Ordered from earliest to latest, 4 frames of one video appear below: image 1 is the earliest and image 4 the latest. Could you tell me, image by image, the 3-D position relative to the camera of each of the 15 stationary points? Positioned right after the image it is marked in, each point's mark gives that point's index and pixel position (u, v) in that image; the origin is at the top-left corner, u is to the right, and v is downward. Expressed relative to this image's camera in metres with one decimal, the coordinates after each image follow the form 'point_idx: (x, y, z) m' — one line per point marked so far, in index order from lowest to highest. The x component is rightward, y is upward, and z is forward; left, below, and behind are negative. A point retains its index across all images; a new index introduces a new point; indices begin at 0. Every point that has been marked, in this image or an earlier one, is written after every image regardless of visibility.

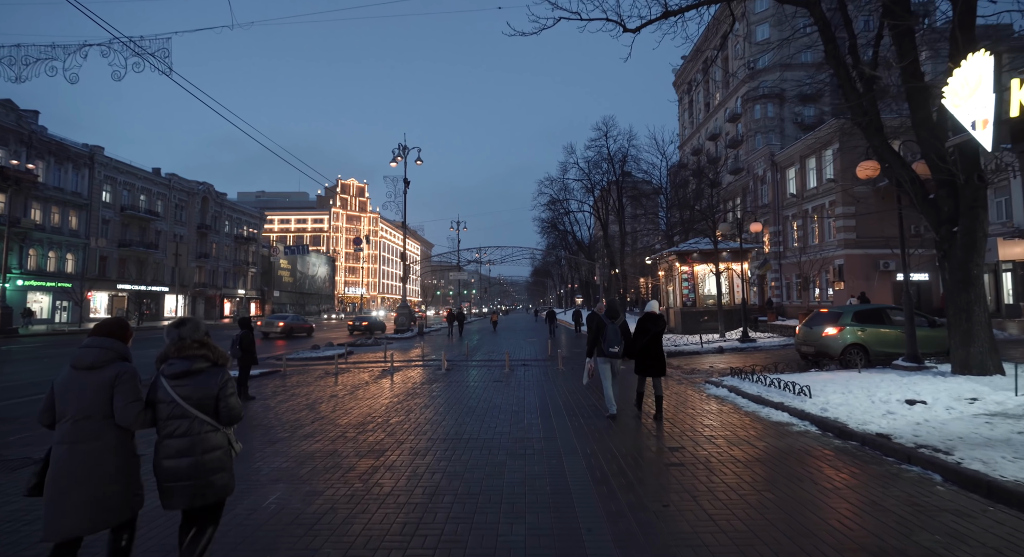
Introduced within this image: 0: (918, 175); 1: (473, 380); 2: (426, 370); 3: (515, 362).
0: (+6.9, +1.8, +9.2) m
1: (-0.9, -2.4, +12.7) m
2: (-2.3, -2.5, +14.8) m
3: (+0.1, -2.6, +16.3) m
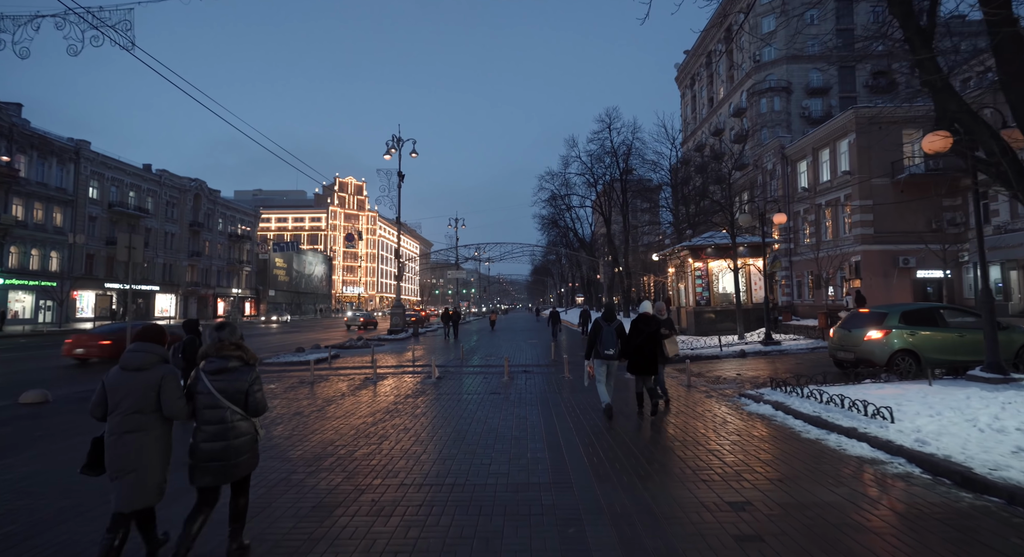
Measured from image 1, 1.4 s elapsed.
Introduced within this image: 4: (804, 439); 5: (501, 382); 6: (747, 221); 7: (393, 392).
0: (+6.9, +1.9, +7.5) m
1: (-0.9, -2.3, +11.0) m
2: (-2.4, -2.4, +13.1) m
3: (0.0, -2.5, +14.6) m
4: (+3.4, -1.9, +6.3) m
5: (-0.3, -2.4, +12.2) m
6: (+7.7, +1.9, +17.6) m
7: (-2.3, -2.3, +11.1) m
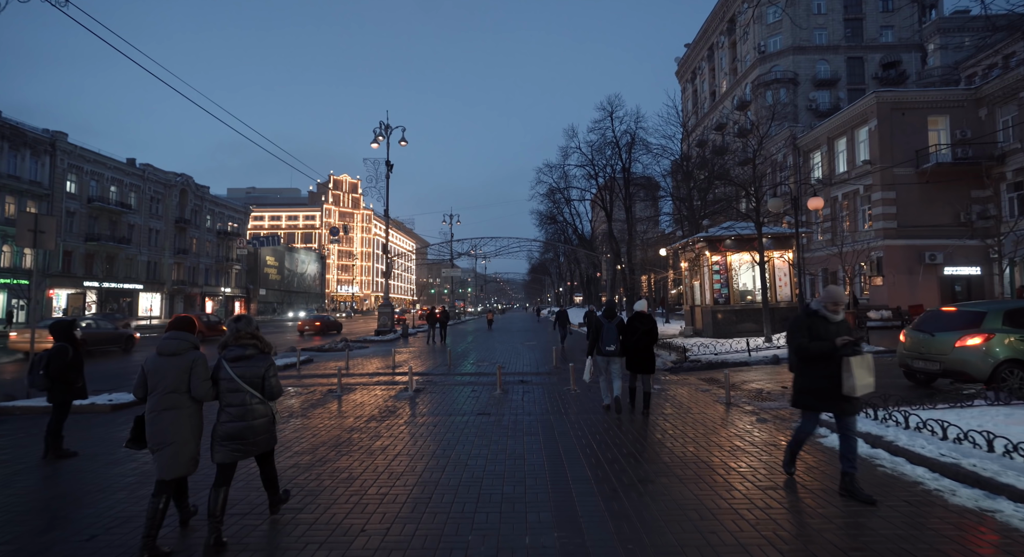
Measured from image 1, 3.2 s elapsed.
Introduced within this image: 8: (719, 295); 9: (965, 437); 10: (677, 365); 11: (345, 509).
0: (+6.8, +2.0, +5.3) m
1: (-1.0, -2.1, +8.8) m
2: (-2.5, -2.3, +10.9) m
3: (-0.1, -2.3, +12.4) m
4: (+3.3, -1.7, +4.1) m
5: (-0.4, -2.2, +10.0) m
6: (+7.5, +2.0, +15.4) m
7: (-2.4, -2.2, +8.8) m
8: (+7.3, -0.6, +19.1) m
9: (+4.3, -1.5, +5.1) m
10: (+4.1, -2.2, +13.6) m
11: (-1.4, -1.8, +4.3) m
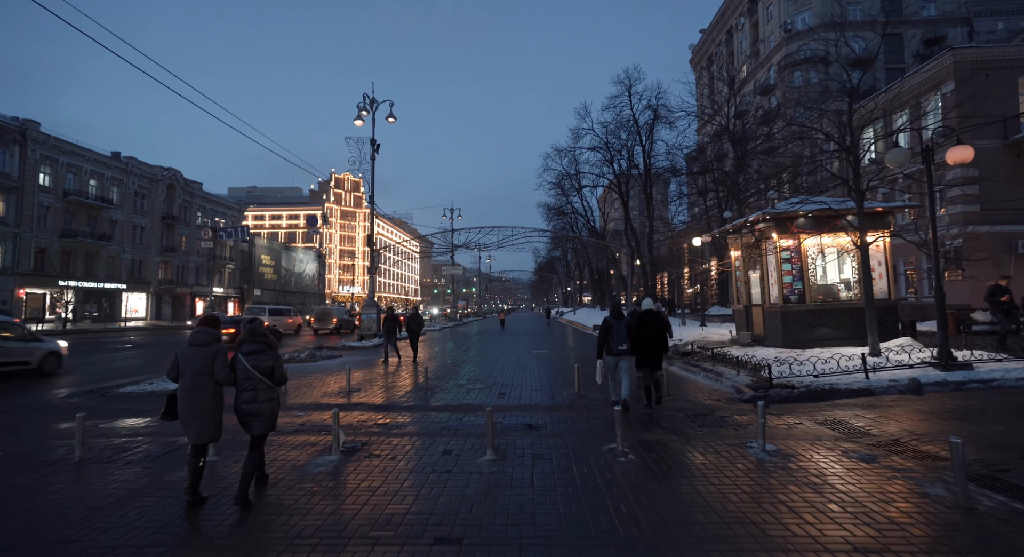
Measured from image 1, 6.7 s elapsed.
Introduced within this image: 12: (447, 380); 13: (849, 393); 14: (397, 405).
0: (+6.8, +2.3, +0.7) m
1: (-1.0, -1.9, +4.3) m
2: (-2.5, -2.0, +6.4) m
3: (0.0, -2.1, +7.9) m
4: (+3.3, -1.5, -0.5) m
5: (-0.4, -2.0, +5.5) m
6: (+7.6, +2.3, +10.9) m
7: (-2.5, -1.9, +4.3) m
8: (+7.4, -0.3, +14.5) m
9: (+4.2, -1.2, +0.6) m
10: (+4.2, -1.9, +9.0) m
11: (-1.4, -1.6, -0.2) m
12: (-1.6, -2.4, +12.9) m
13: (+5.5, -1.9, +8.7) m
14: (-2.0, -2.2, +9.5) m
